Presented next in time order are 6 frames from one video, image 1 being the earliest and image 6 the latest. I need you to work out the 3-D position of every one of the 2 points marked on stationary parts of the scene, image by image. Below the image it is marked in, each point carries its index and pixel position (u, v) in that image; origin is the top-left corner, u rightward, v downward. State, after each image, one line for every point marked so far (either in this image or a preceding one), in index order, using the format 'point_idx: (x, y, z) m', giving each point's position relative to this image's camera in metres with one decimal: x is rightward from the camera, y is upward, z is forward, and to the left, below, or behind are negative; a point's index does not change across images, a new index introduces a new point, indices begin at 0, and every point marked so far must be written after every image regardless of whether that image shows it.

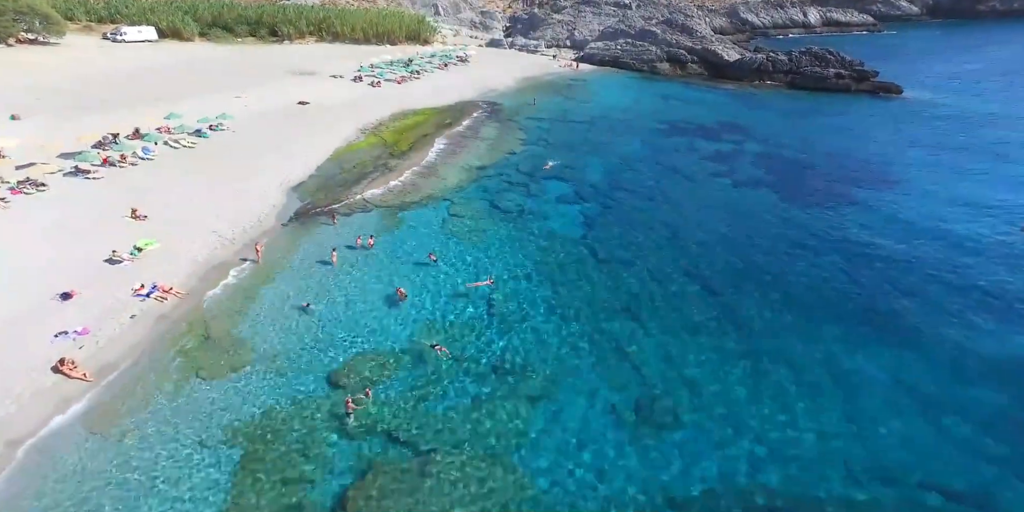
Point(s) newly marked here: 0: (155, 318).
0: (-12.1, -2.1, +16.1) m
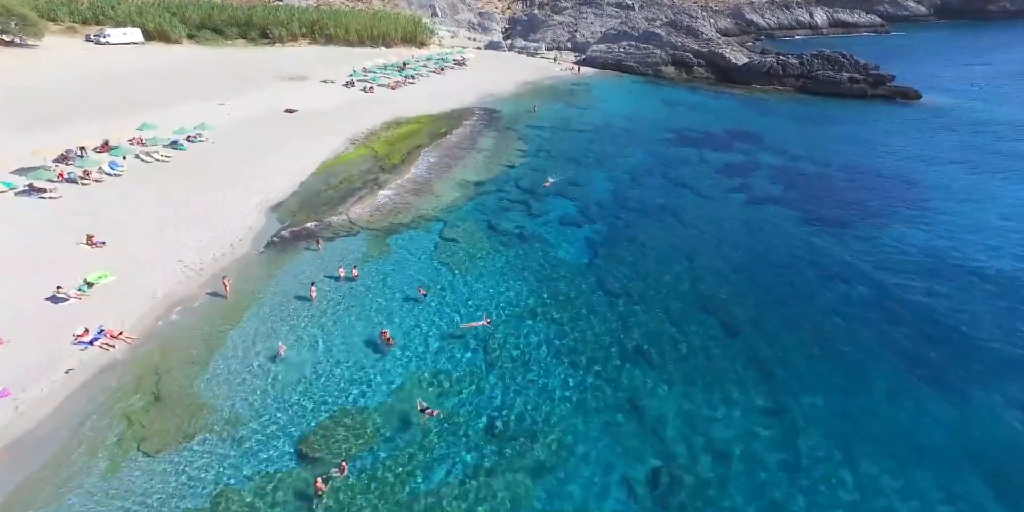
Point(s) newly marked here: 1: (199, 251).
0: (-12.2, -3.4, +14.0) m
1: (-13.1, +0.2, +19.8) m
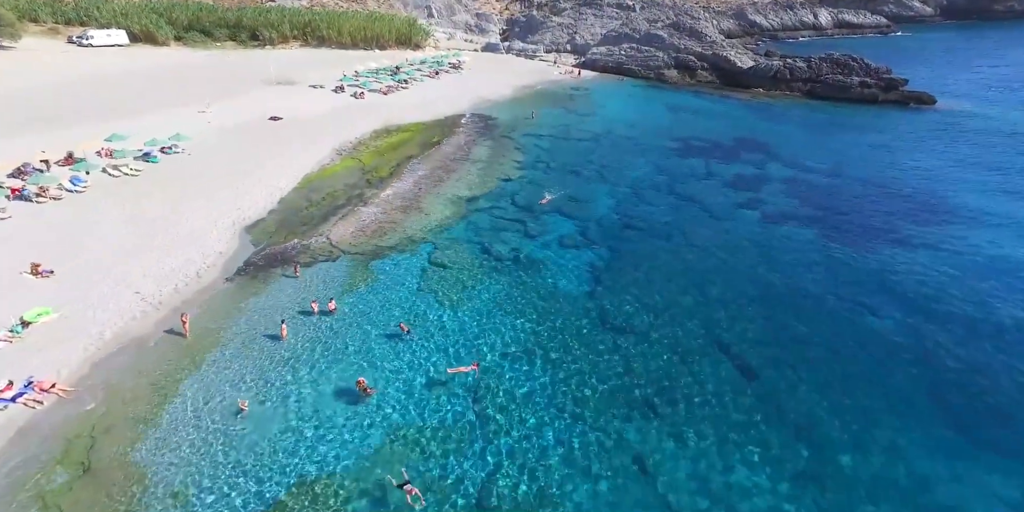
0: (-12.4, -4.6, +12.1) m
1: (-13.3, -0.9, +17.9) m
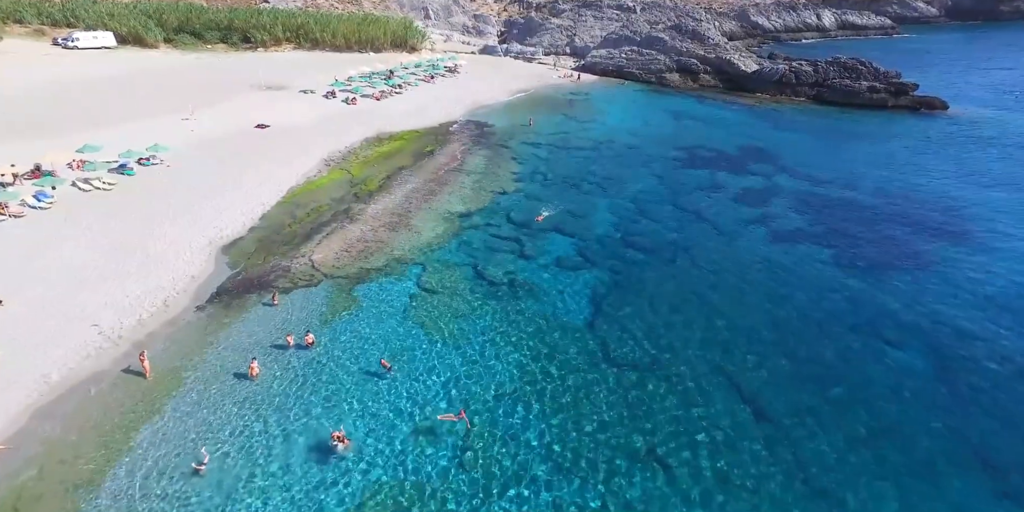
0: (-12.6, -5.5, +10.7) m
1: (-13.5, -1.9, +16.5) m
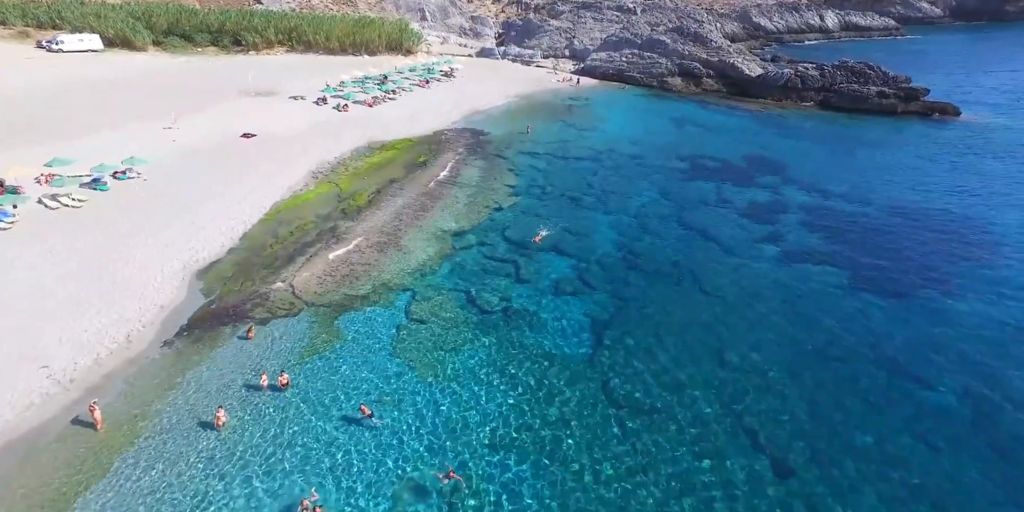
0: (-12.8, -6.6, +9.3) m
1: (-13.7, -2.9, +15.2) m
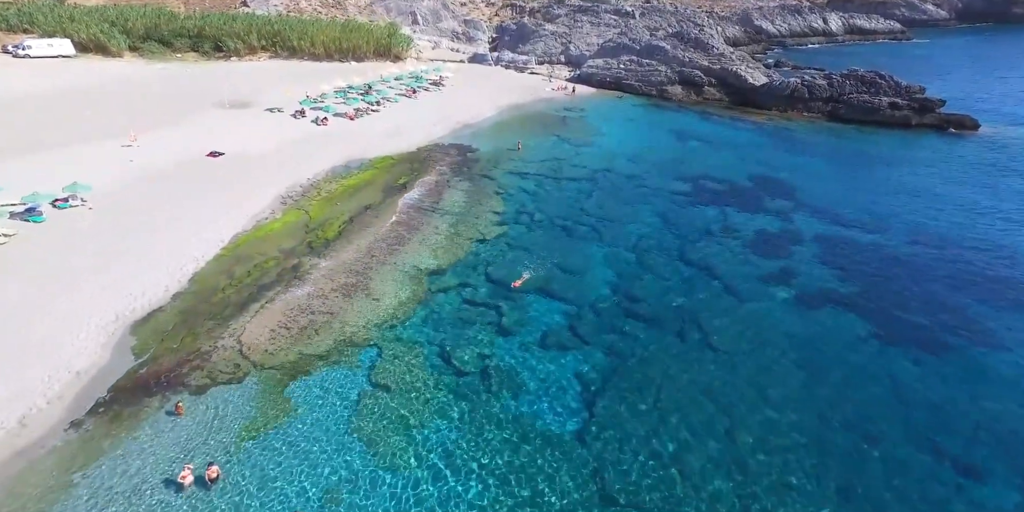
0: (-13.5, -8.4, +7.0) m
1: (-14.4, -4.7, +12.8) m
